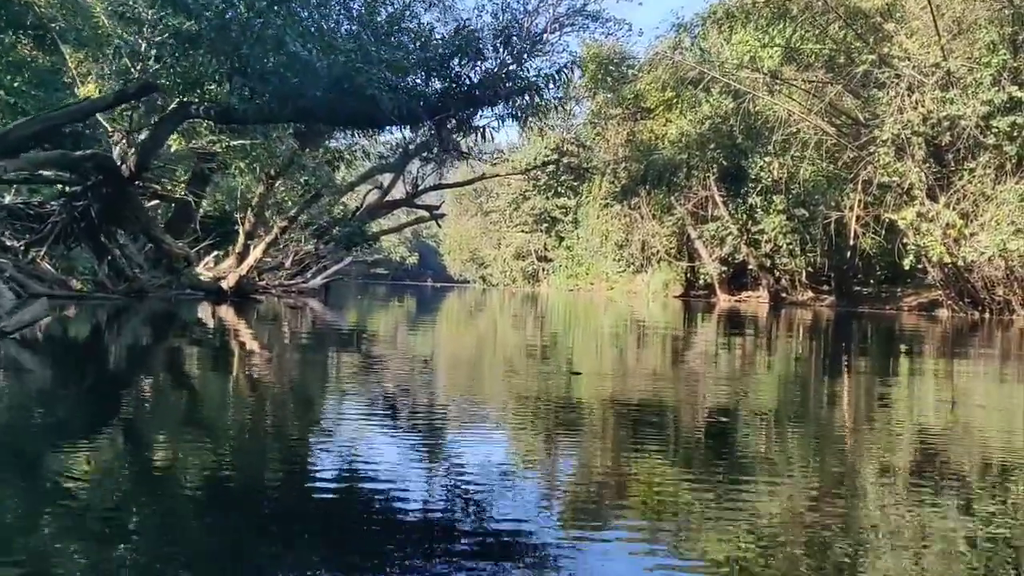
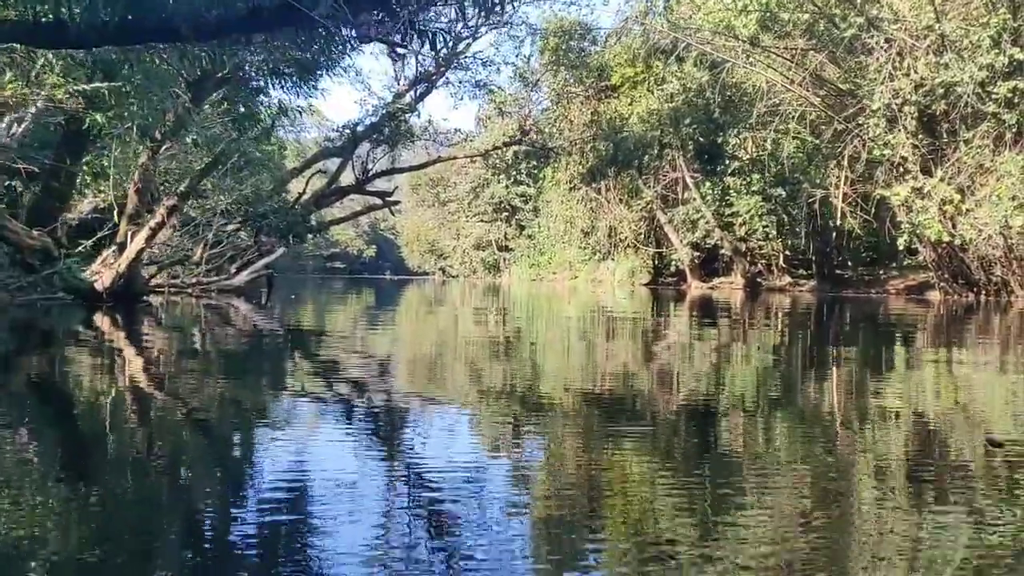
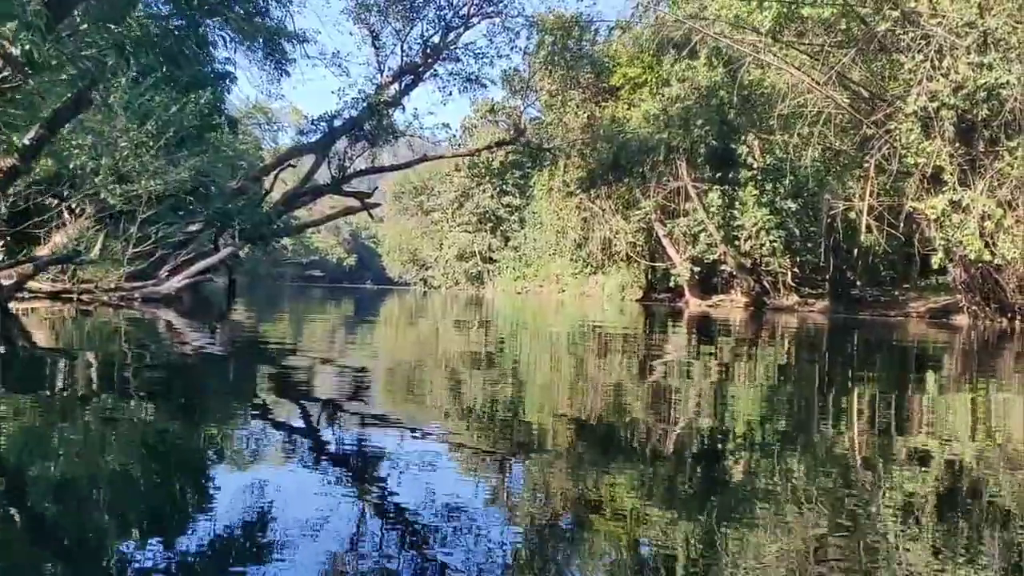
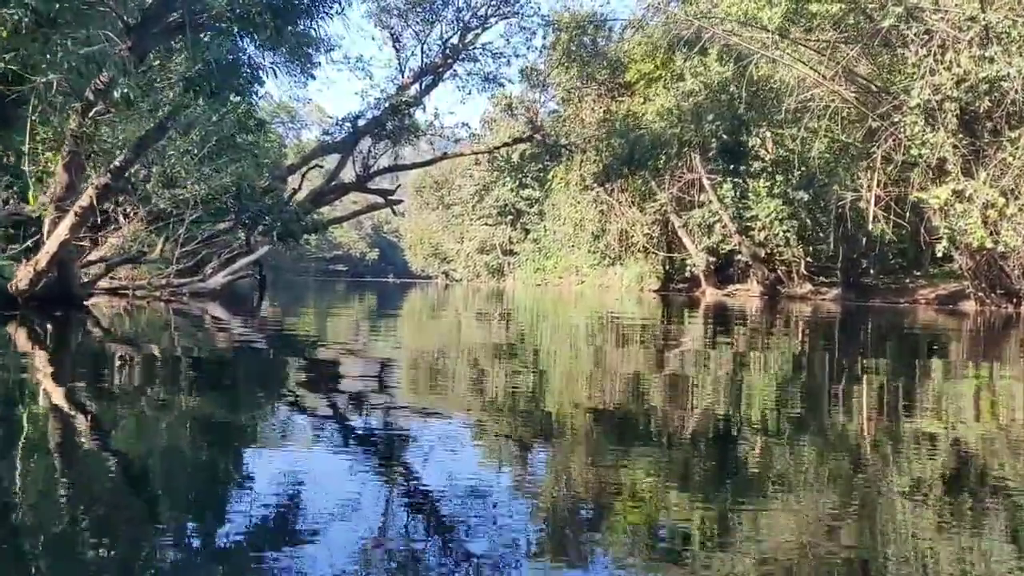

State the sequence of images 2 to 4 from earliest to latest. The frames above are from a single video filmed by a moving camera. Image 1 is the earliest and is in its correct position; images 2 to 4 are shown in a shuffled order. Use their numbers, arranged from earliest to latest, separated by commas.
2, 4, 3
